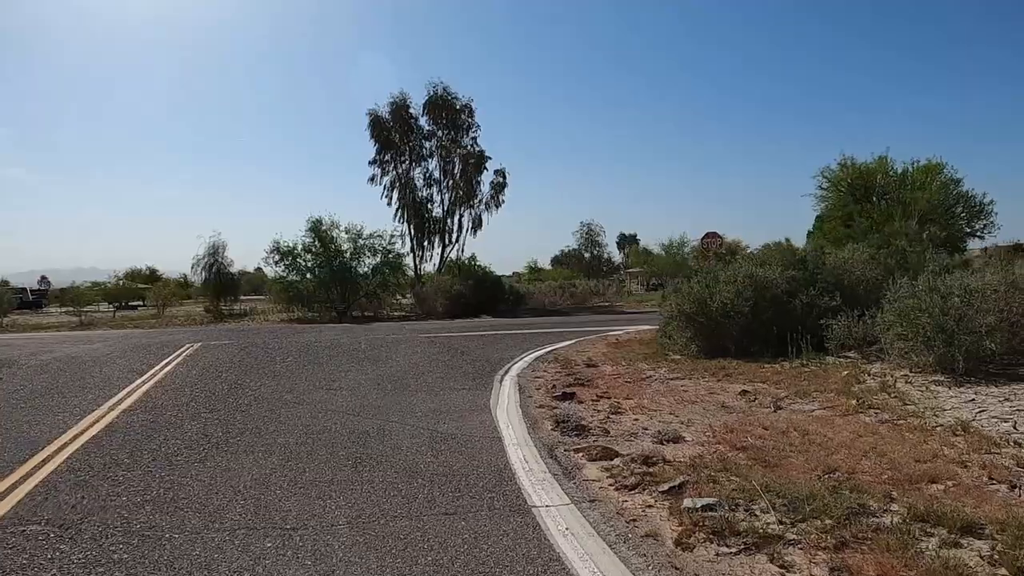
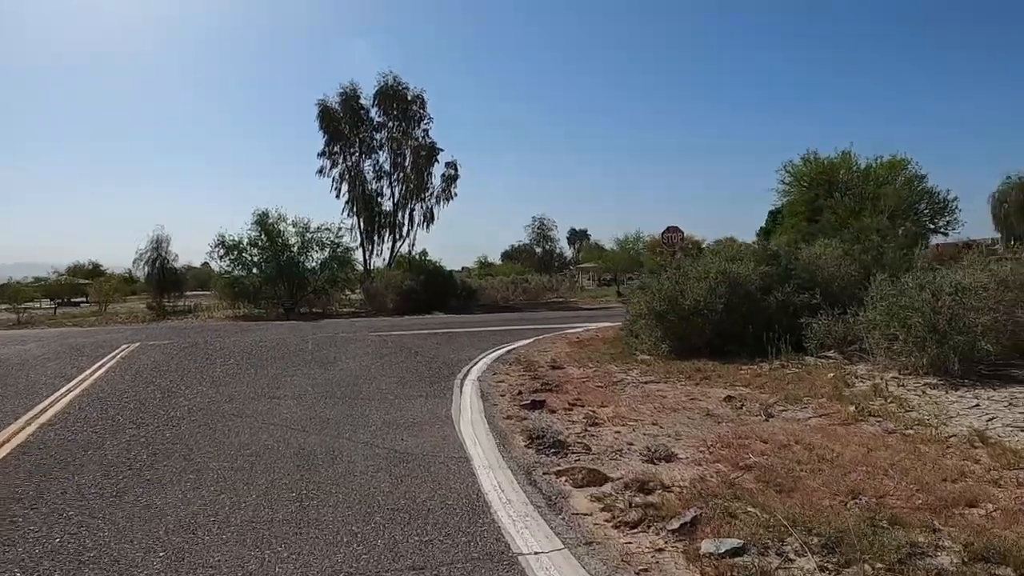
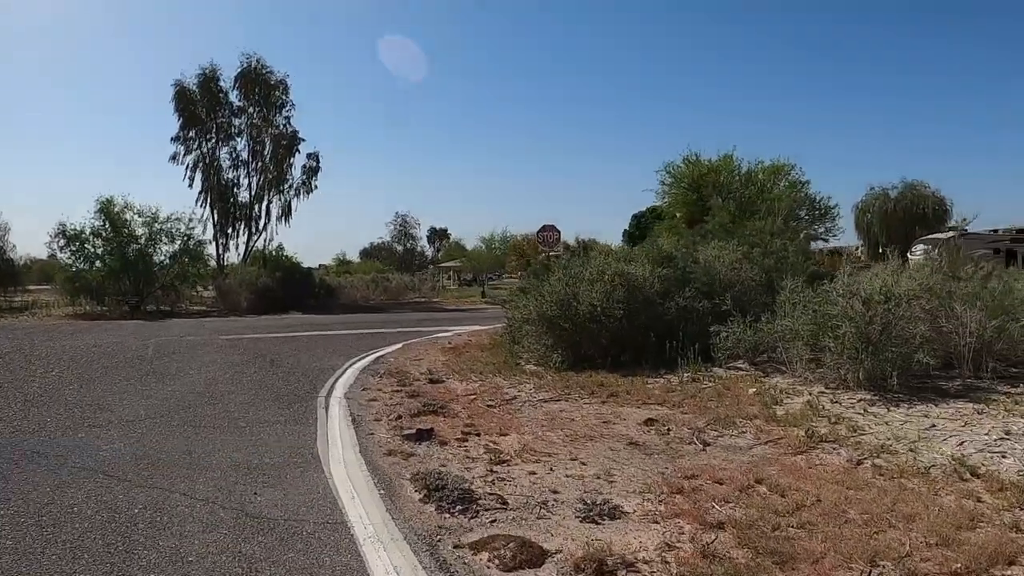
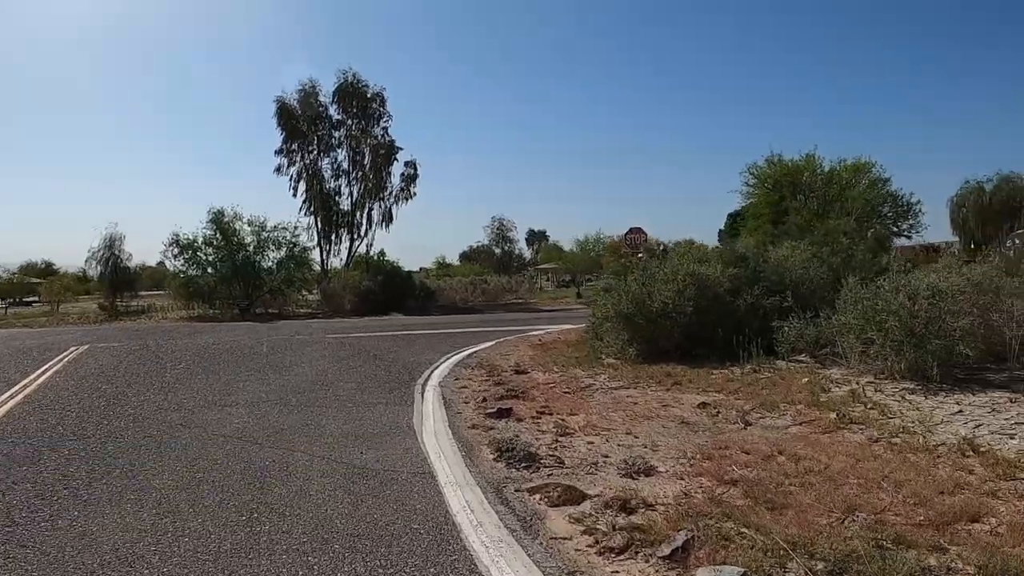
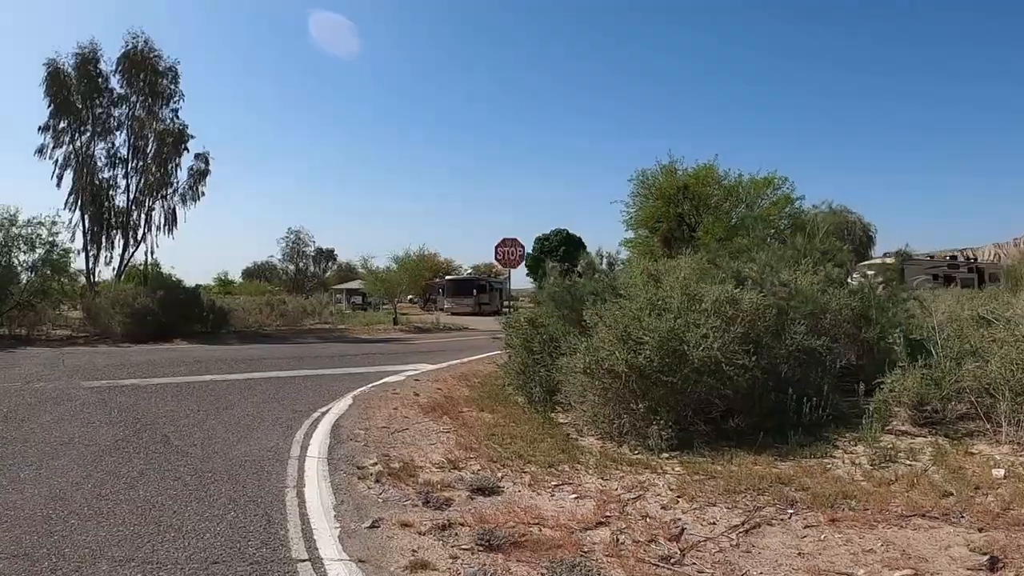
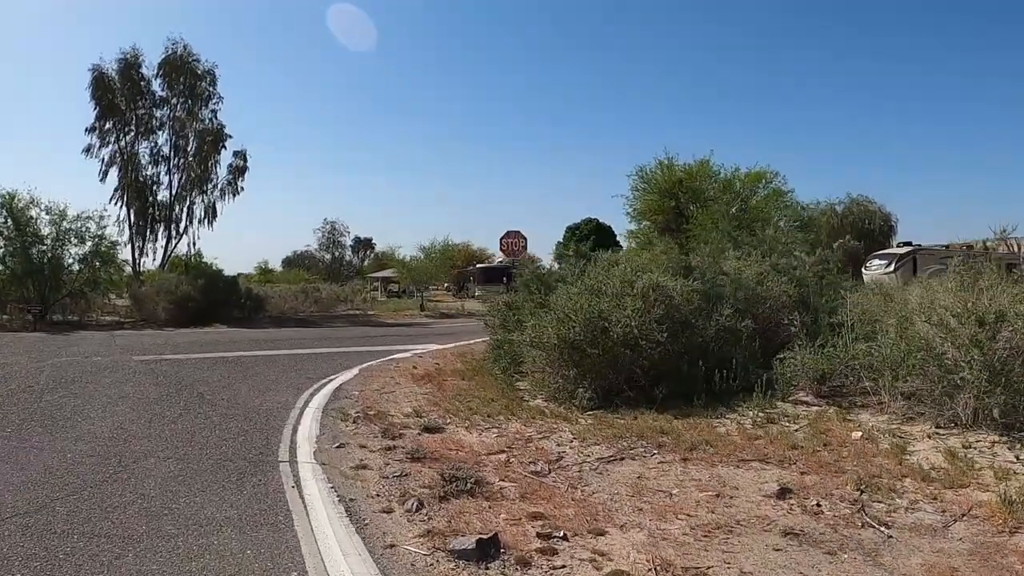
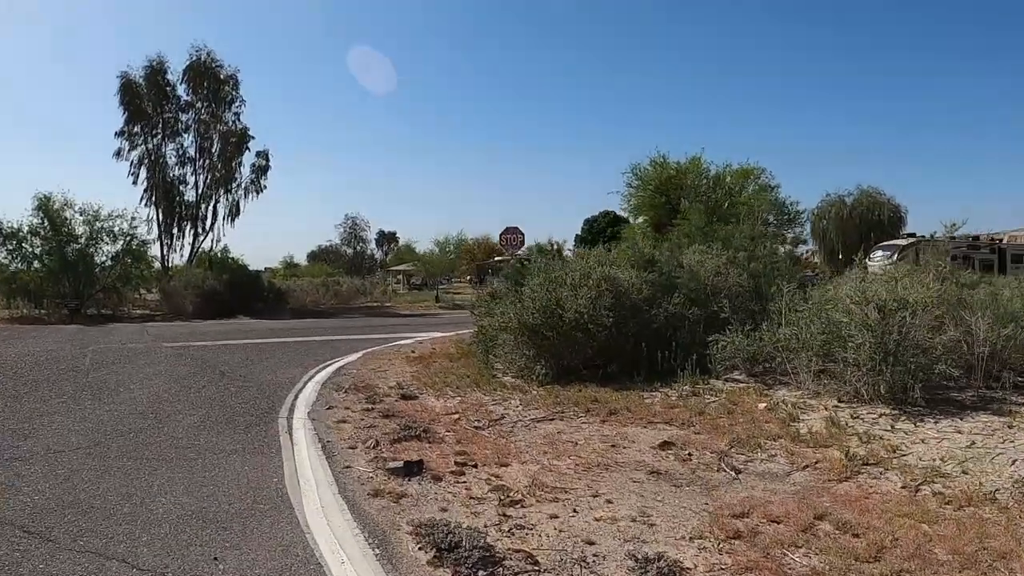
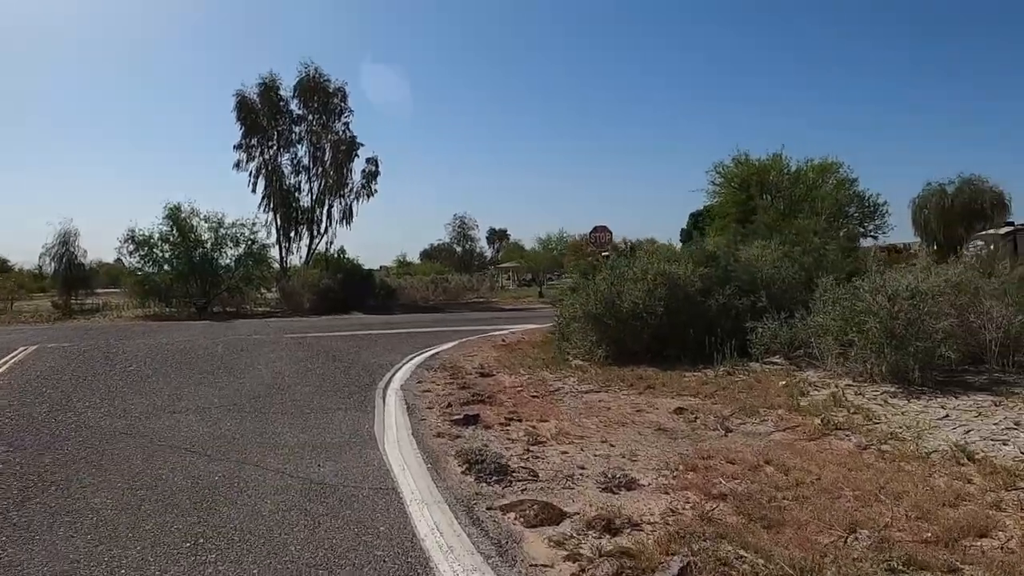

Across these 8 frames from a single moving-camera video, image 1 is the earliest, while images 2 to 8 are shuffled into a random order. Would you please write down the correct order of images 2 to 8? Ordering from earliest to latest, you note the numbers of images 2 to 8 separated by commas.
2, 4, 8, 3, 7, 6, 5
